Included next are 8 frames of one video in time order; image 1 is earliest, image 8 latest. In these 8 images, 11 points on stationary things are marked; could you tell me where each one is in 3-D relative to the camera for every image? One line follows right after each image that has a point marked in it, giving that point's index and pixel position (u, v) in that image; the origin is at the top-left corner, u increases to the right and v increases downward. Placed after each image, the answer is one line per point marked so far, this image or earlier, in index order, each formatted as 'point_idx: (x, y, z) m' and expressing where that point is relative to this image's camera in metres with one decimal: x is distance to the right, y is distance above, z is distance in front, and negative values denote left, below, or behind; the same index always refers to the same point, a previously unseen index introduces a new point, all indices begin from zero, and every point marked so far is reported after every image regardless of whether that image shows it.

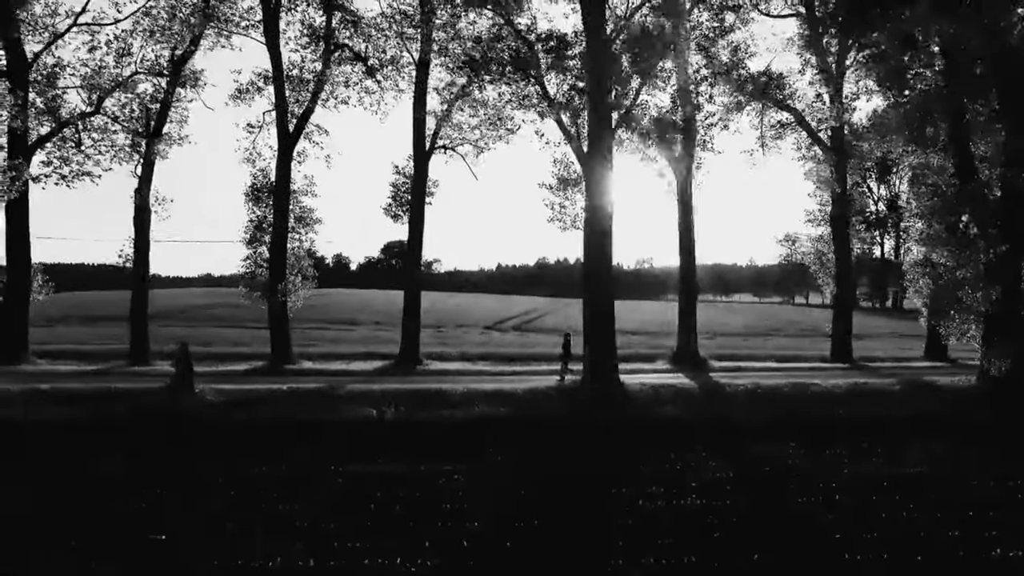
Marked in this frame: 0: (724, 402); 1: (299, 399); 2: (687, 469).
0: (+4.0, -2.0, +12.4) m
1: (-3.2, -1.9, +12.0) m
2: (+2.4, -2.5, +9.9) m
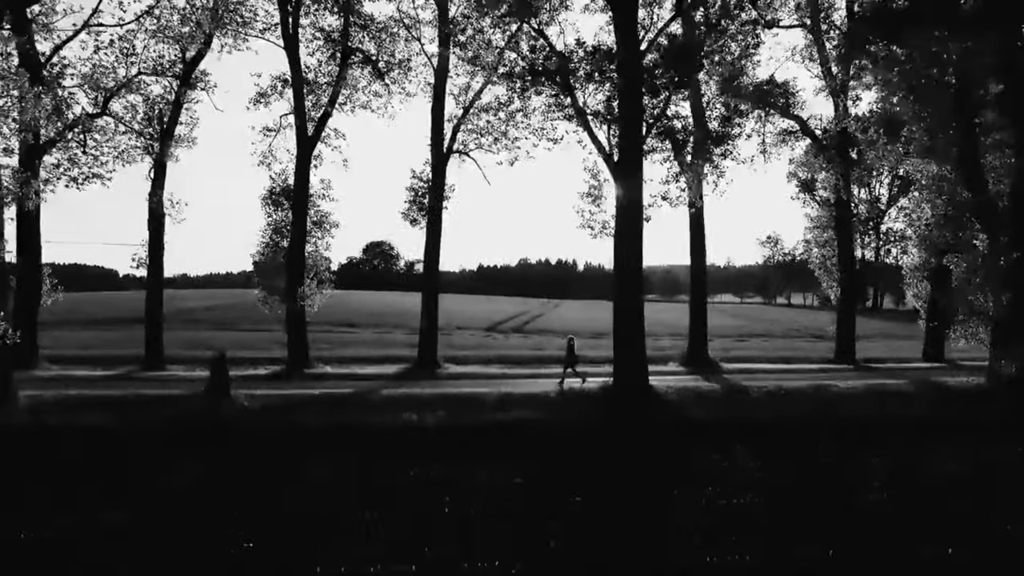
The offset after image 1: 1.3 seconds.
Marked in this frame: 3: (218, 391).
0: (+4.6, -2.1, +12.8) m
1: (-2.6, -2.0, +12.1) m
2: (+3.1, -2.6, +10.2) m
3: (-5.0, -1.8, +12.4) m
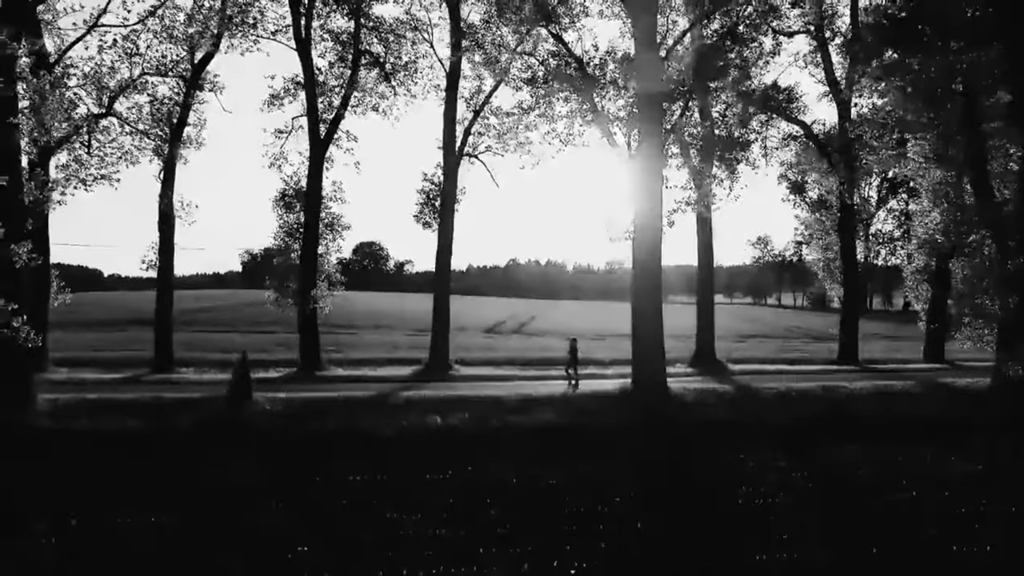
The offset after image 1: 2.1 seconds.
0: (+5.0, -2.1, +13.0) m
1: (-2.2, -2.1, +12.2) m
2: (+3.5, -2.7, +10.4) m
3: (-4.7, -1.8, +12.5) m
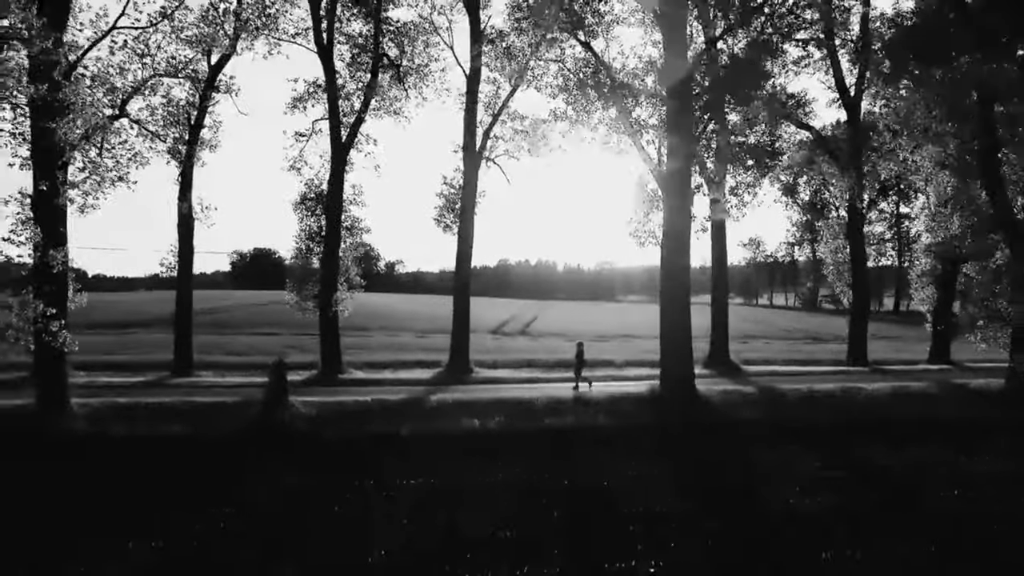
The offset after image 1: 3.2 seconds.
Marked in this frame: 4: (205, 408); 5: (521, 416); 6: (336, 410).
0: (+5.6, -2.2, +13.3) m
1: (-1.6, -2.2, +12.3) m
2: (+4.2, -2.7, +10.7) m
3: (-4.1, -1.9, +12.5) m
4: (-5.5, -2.1, +12.9) m
5: (+0.2, -2.2, +12.3) m
6: (-3.1, -2.1, +12.7) m
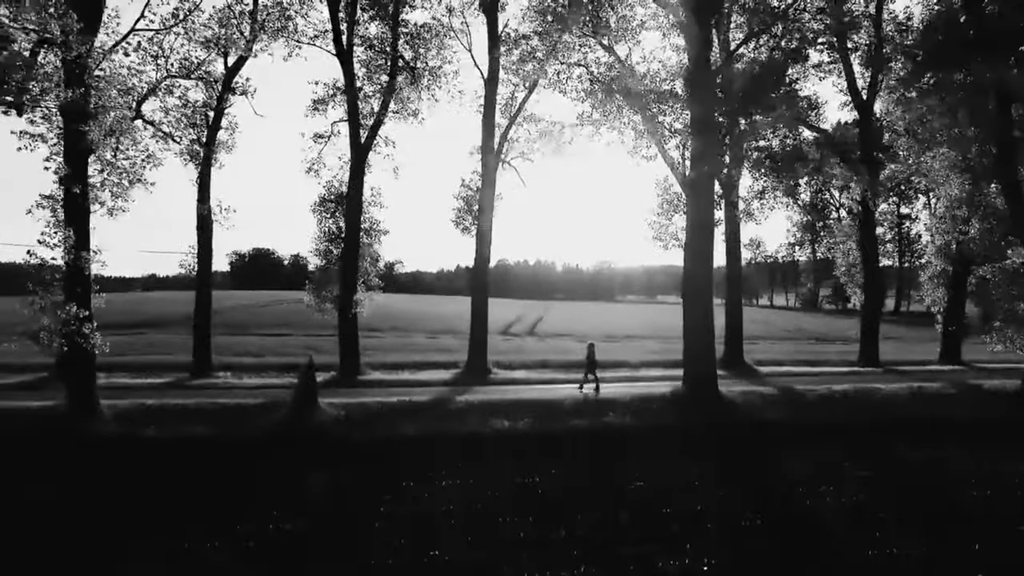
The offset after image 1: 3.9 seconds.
0: (+6.0, -2.3, +13.5) m
1: (-1.1, -2.2, +12.4) m
2: (+4.7, -2.8, +10.8) m
3: (-3.6, -1.9, +12.6) m
4: (-5.0, -2.2, +12.9) m
5: (+0.7, -2.2, +12.4) m
6: (-2.6, -2.2, +12.8) m
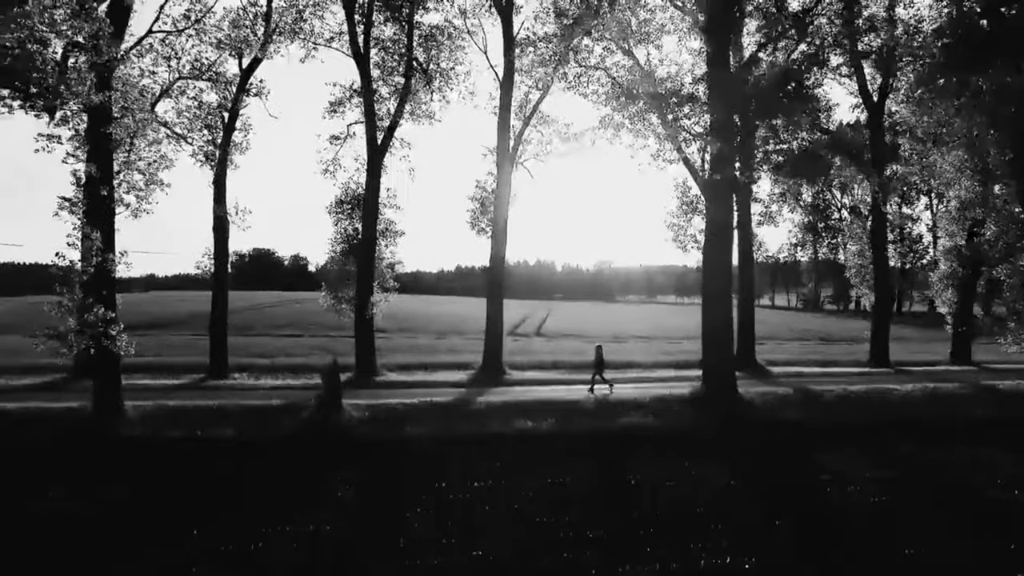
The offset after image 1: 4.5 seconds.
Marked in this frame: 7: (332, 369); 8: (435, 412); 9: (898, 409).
0: (+6.4, -2.3, +13.6) m
1: (-0.7, -2.2, +12.5) m
2: (+5.1, -2.8, +11.0) m
3: (-3.2, -2.0, +12.6) m
4: (-4.6, -2.2, +13.0) m
5: (+1.1, -2.2, +12.5) m
6: (-2.2, -2.2, +12.8) m
7: (-3.5, -1.5, +13.4) m
8: (-1.5, -2.2, +13.0) m
9: (+7.2, -2.3, +13.5) m
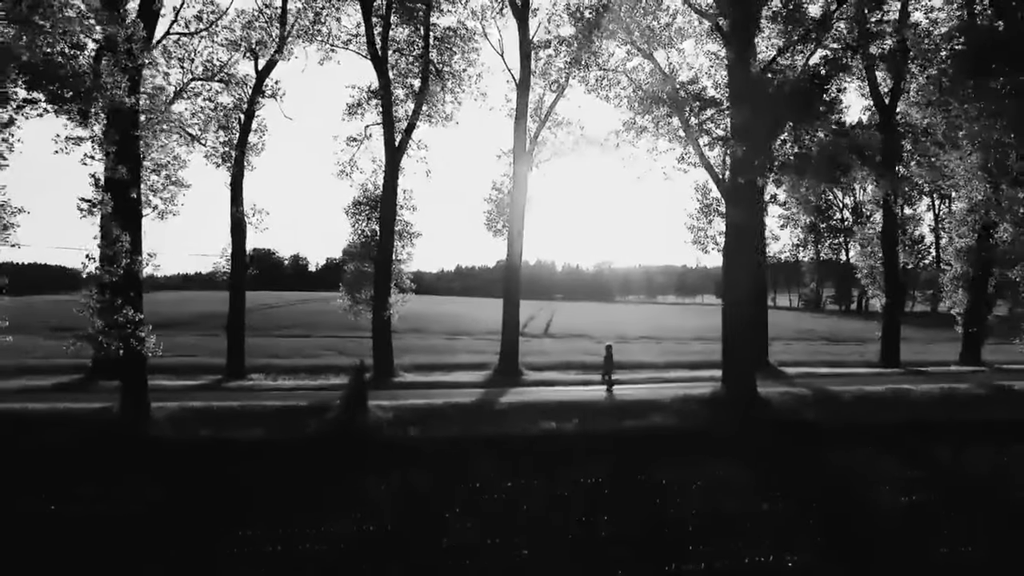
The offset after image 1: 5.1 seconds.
0: (+6.9, -2.3, +13.7) m
1: (-0.3, -2.3, +12.6) m
2: (+5.5, -2.8, +11.1) m
3: (-2.8, -2.0, +12.7) m
4: (-4.2, -2.2, +13.0) m
5: (+1.5, -2.3, +12.6) m
6: (-1.8, -2.2, +12.9) m
7: (-3.0, -1.5, +13.5) m
8: (-1.0, -2.3, +13.1) m
9: (+7.6, -2.3, +13.6) m
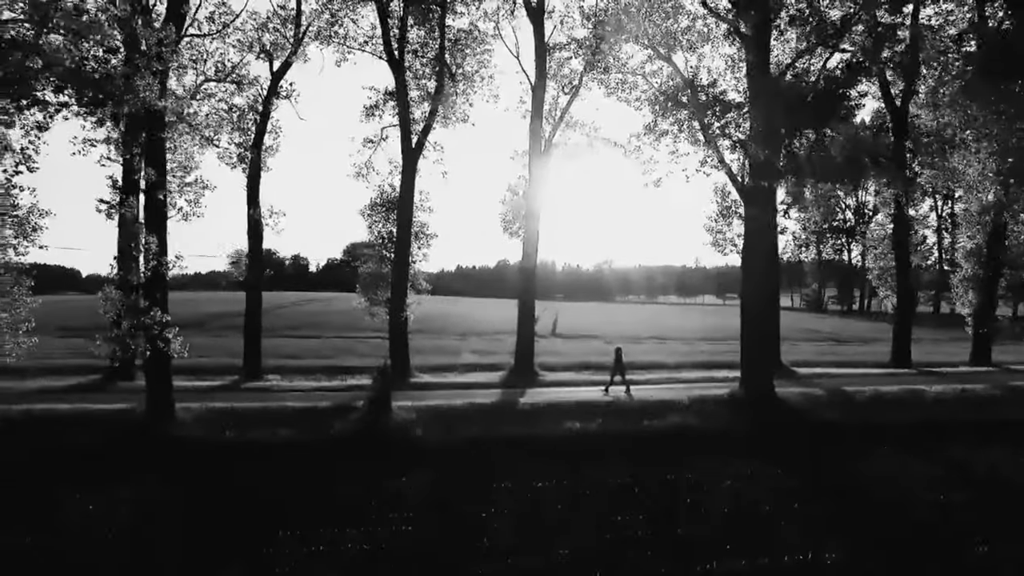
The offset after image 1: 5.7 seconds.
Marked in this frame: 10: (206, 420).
0: (+7.3, -2.3, +13.8) m
1: (+0.1, -2.3, +12.6) m
2: (+5.9, -2.9, +11.2) m
3: (-2.4, -2.0, +12.8) m
4: (-3.8, -2.3, +13.1) m
5: (+1.9, -2.3, +12.7) m
6: (-1.4, -2.2, +13.0) m
7: (-2.6, -1.5, +13.6) m
8: (-0.6, -2.3, +13.2) m
9: (+8.0, -2.3, +13.7) m
10: (-5.4, -2.3, +12.5) m
